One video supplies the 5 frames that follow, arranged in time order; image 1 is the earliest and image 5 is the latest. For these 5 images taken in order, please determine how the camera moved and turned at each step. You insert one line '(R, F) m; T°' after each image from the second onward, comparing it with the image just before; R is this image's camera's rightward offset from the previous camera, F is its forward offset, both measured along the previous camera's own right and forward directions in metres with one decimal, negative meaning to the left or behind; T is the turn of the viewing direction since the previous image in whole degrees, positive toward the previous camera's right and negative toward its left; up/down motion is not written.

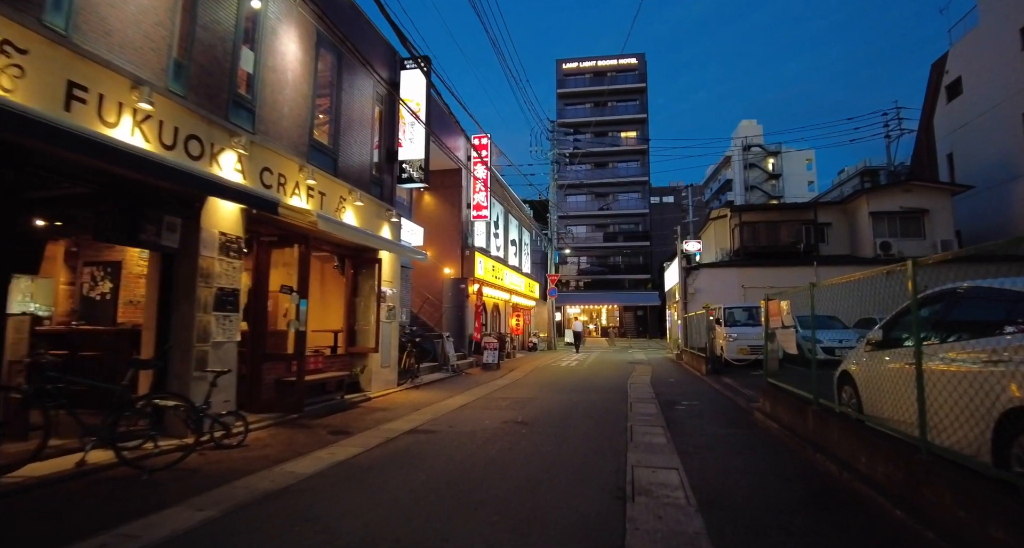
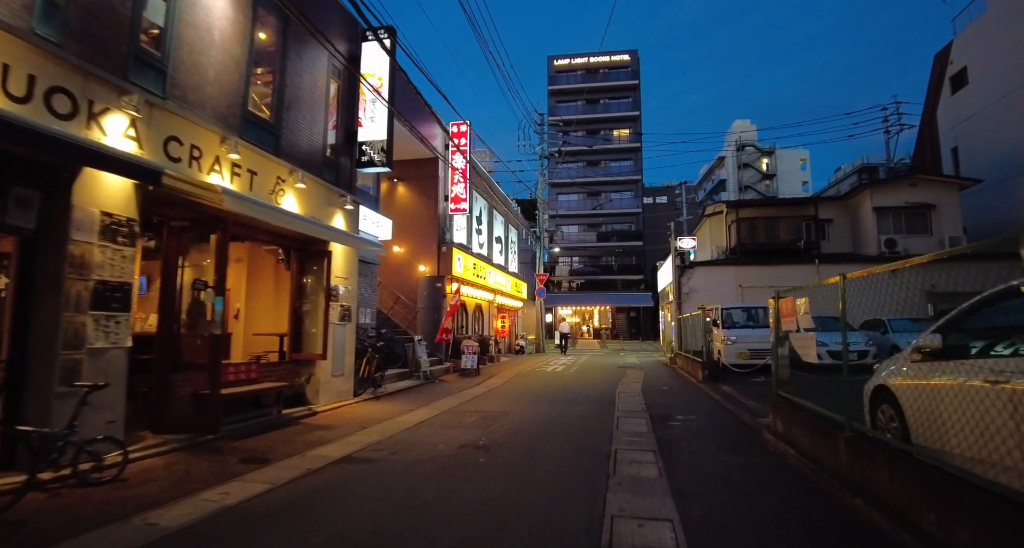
(+0.4, +1.3) m; +1°
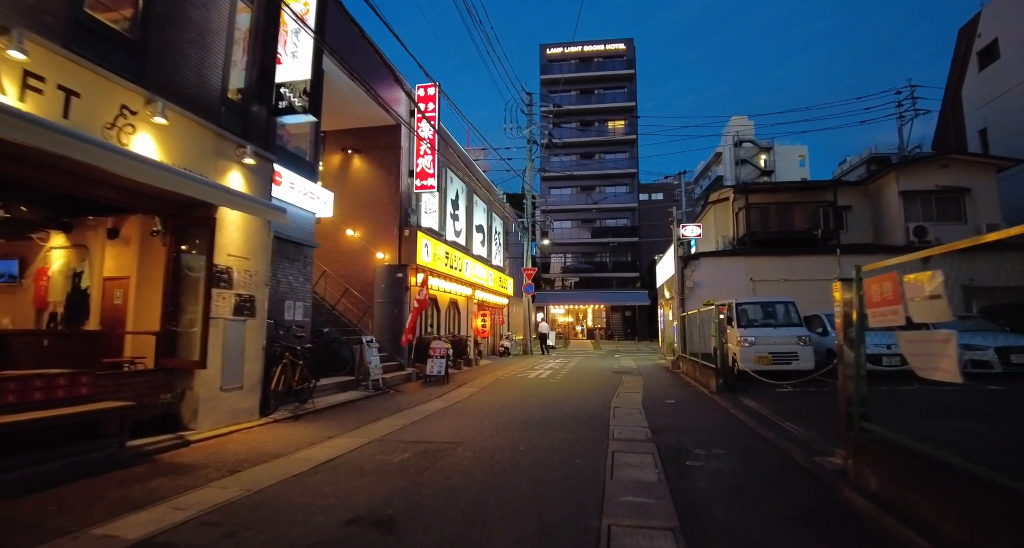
(+0.5, +2.4) m; +1°
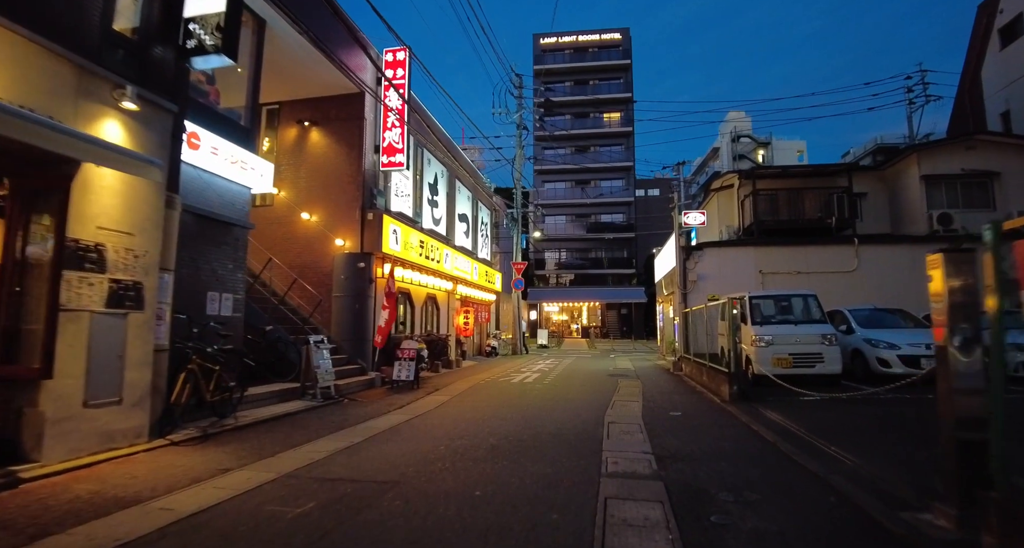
(+0.4, +1.7) m; 0°
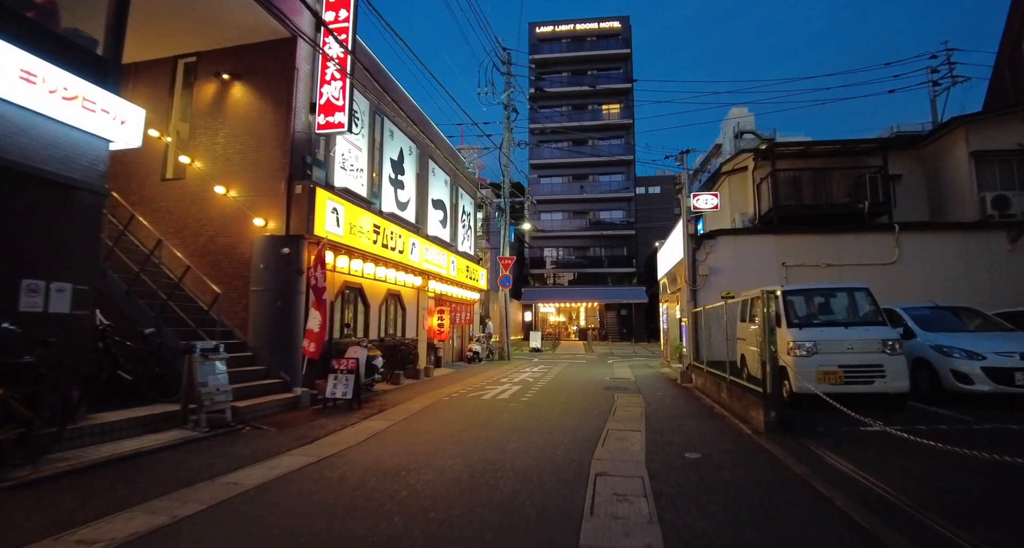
(+0.6, +2.4) m; 0°
